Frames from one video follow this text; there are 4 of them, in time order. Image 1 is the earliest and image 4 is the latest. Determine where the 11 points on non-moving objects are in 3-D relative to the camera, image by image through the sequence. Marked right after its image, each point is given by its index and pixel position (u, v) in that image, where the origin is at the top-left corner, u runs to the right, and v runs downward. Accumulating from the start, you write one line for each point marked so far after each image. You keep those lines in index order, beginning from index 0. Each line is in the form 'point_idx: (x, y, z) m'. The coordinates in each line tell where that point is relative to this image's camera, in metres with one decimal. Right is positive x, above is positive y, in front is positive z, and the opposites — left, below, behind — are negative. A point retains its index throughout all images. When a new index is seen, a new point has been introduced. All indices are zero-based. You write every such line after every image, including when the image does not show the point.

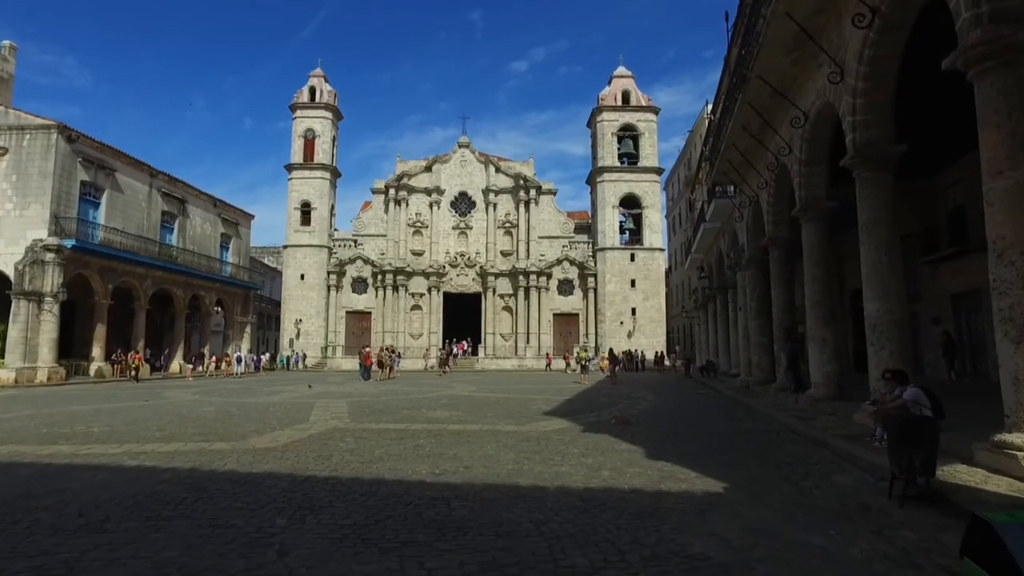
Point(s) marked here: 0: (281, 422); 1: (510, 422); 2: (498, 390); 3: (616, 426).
0: (-3.9, -2.3, +10.6) m
1: (0.0, -2.3, +10.6) m
2: (-0.4, -3.2, +19.5) m
3: (+1.8, -2.3, +10.2) m
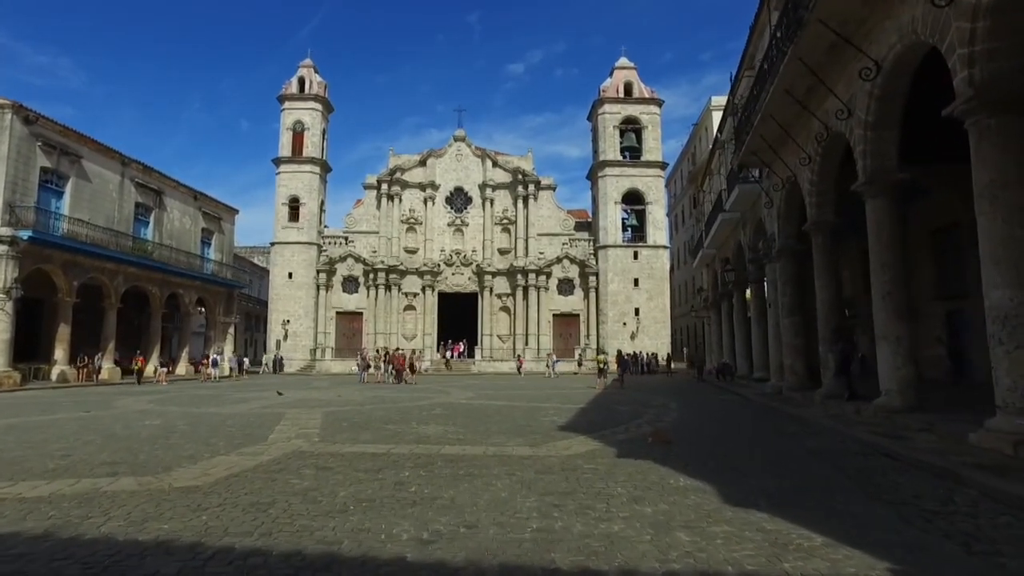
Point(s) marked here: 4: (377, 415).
0: (-3.8, -2.1, +8.4) m
1: (+0.1, -2.1, +8.5) m
2: (-0.3, -3.1, +17.4) m
3: (+1.9, -2.1, +8.1) m
4: (-2.6, -2.5, +12.2) m
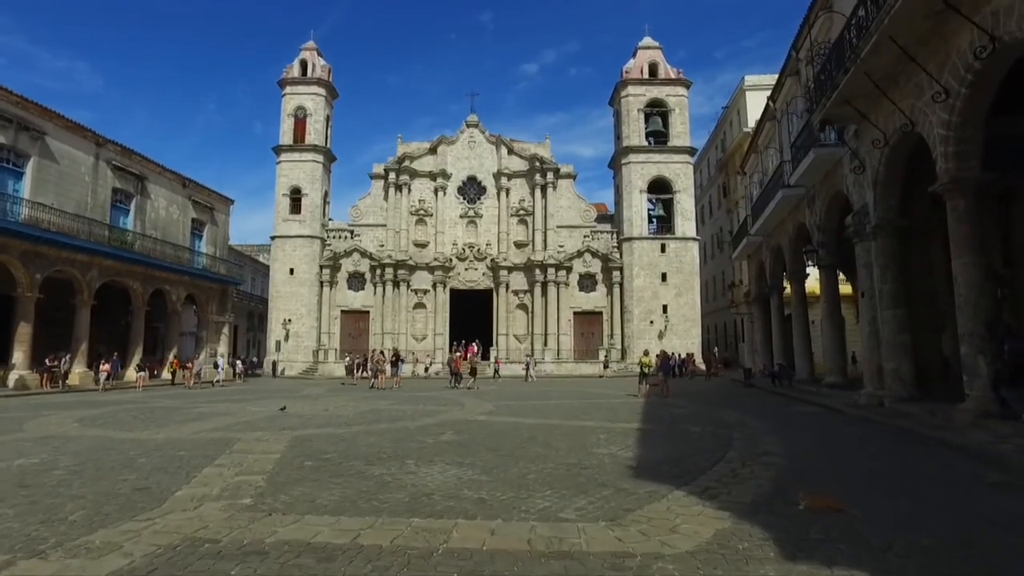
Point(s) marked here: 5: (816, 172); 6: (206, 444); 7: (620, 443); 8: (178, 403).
0: (-3.3, -1.8, +5.0) m
1: (+0.6, -1.8, +5.0) m
2: (+0.4, -2.8, +13.9) m
3: (+2.4, -1.7, +4.6) m
4: (-2.1, -2.2, +8.8) m
5: (+8.6, +3.3, +17.6) m
6: (-4.3, -2.2, +8.9) m
7: (+1.5, -2.2, +8.9) m
8: (-8.9, -3.0, +16.5) m
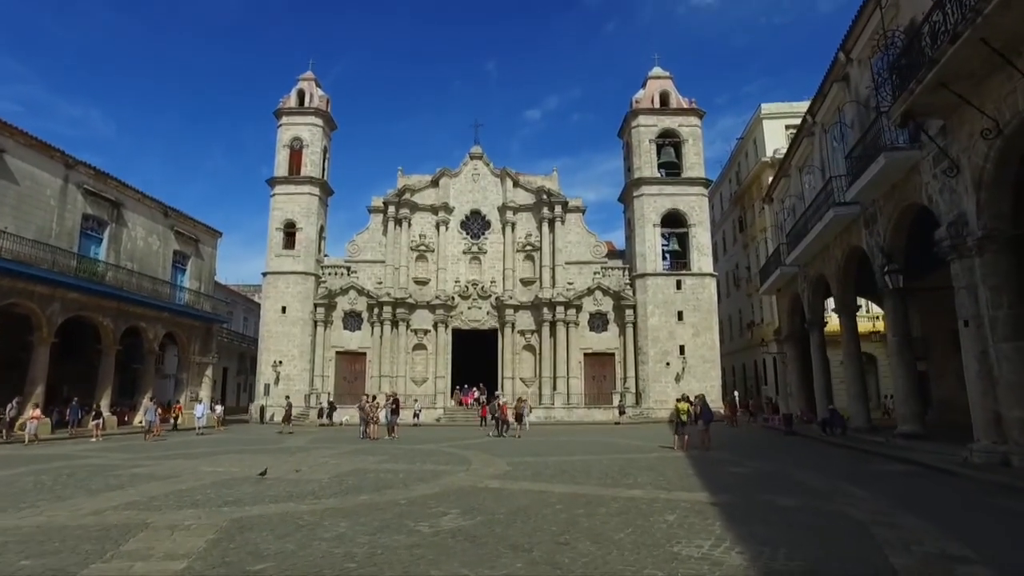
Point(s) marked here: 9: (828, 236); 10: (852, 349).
0: (-2.9, -1.6, +2.1) m
1: (+0.9, -1.6, +2.1) m
2: (+0.7, -3.2, +10.9) m
3: (+2.7, -1.6, +1.7) m
4: (-1.7, -2.3, +5.9) m
5: (+9.0, +2.5, +15.1) m
6: (-4.0, -2.3, +6.0) m
7: (+1.9, -2.4, +6.0) m
8: (-8.5, -3.7, +13.6) m
9: (+10.1, +1.7, +19.7) m
10: (+10.6, -1.8, +19.3) m
